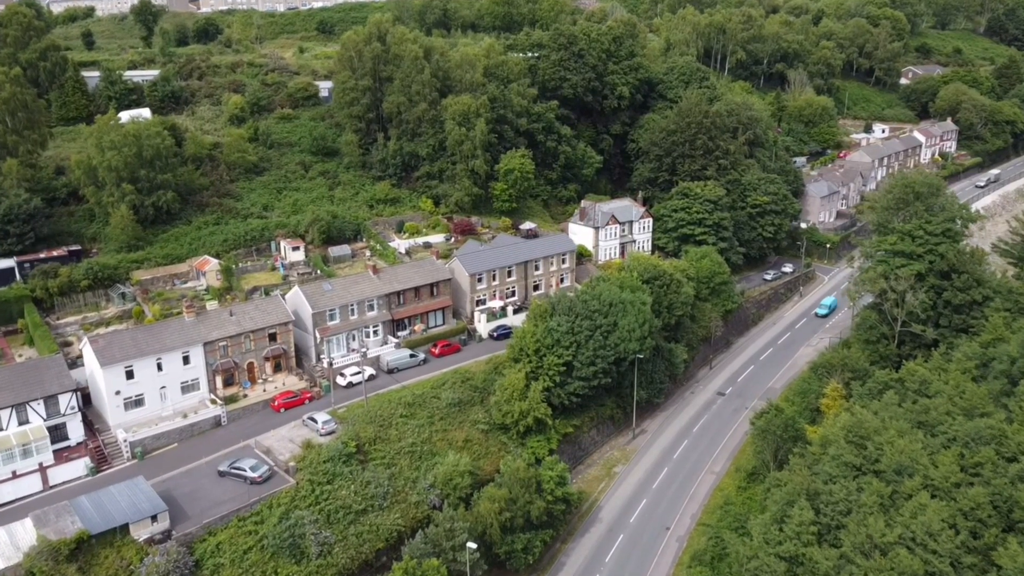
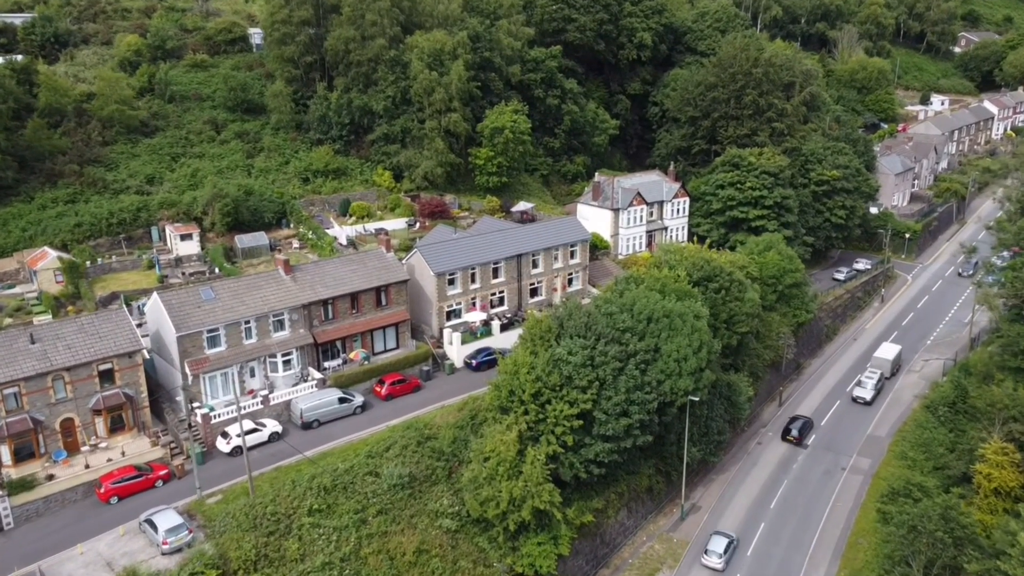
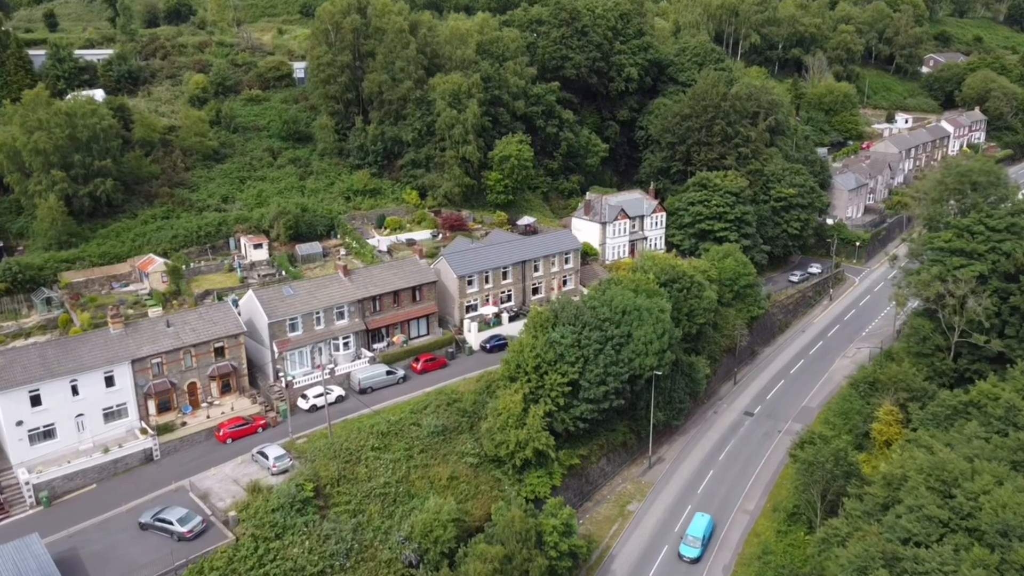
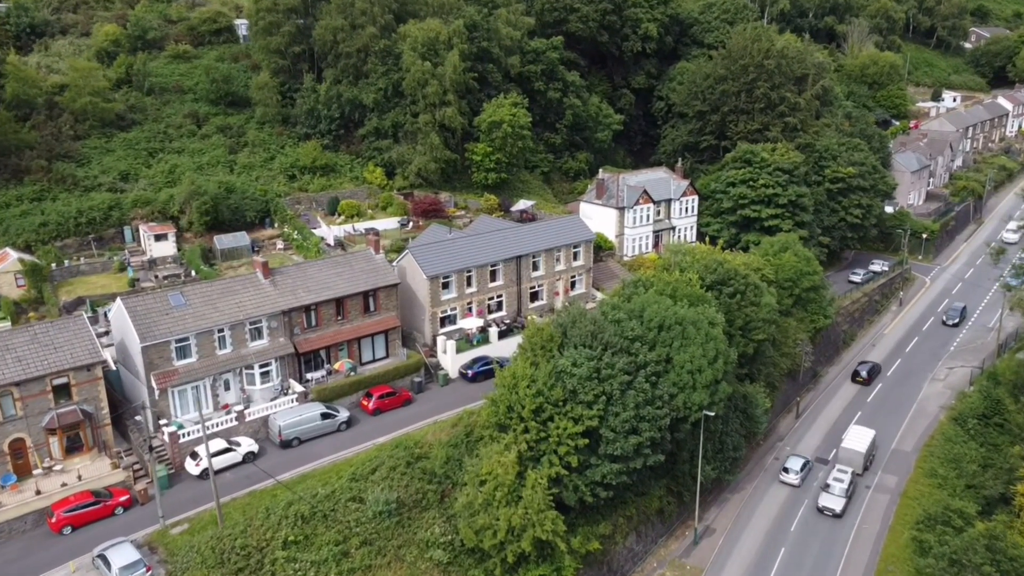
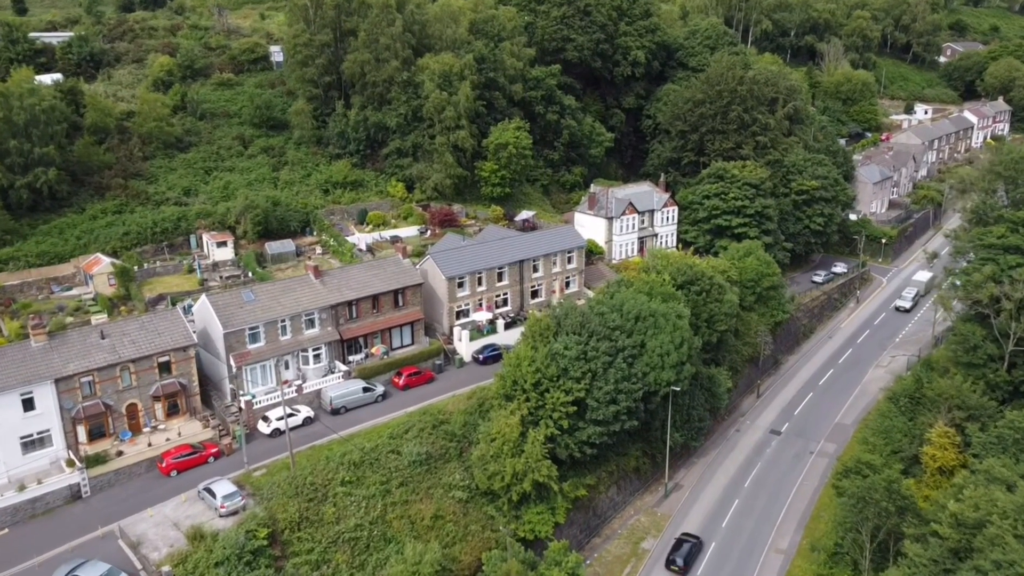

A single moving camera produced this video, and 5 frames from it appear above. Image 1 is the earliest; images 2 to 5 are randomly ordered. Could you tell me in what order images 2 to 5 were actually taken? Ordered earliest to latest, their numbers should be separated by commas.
3, 5, 2, 4
